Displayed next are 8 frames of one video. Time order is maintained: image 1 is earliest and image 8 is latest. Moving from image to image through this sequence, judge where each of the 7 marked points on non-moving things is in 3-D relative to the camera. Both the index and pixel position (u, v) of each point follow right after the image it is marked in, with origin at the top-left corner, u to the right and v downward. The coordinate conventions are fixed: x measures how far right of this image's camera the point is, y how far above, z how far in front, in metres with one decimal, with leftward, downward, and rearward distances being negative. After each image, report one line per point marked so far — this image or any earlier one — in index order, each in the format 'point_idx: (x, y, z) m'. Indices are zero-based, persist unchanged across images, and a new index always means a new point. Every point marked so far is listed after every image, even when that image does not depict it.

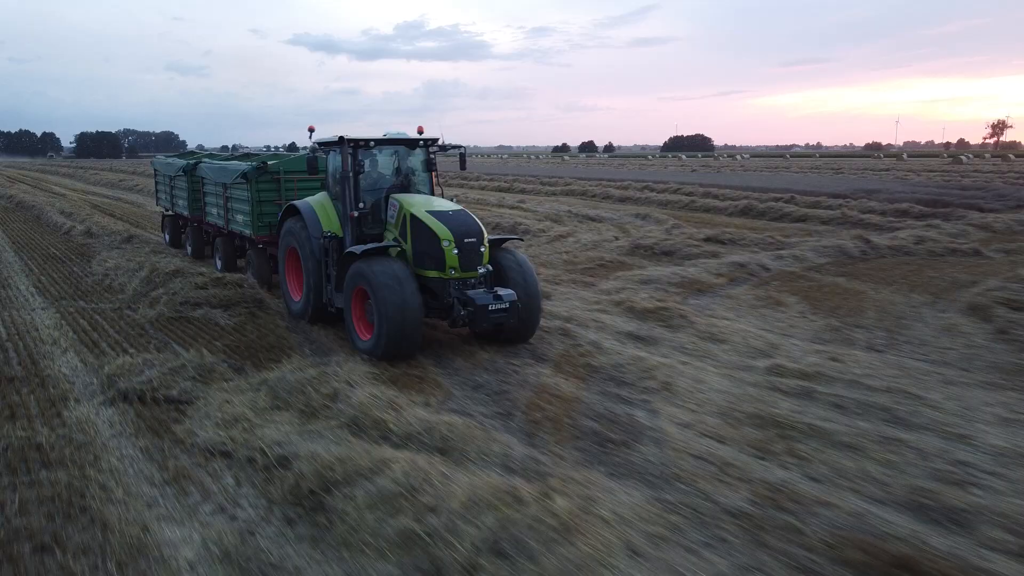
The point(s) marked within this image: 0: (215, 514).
0: (-1.7, -1.3, +4.3) m
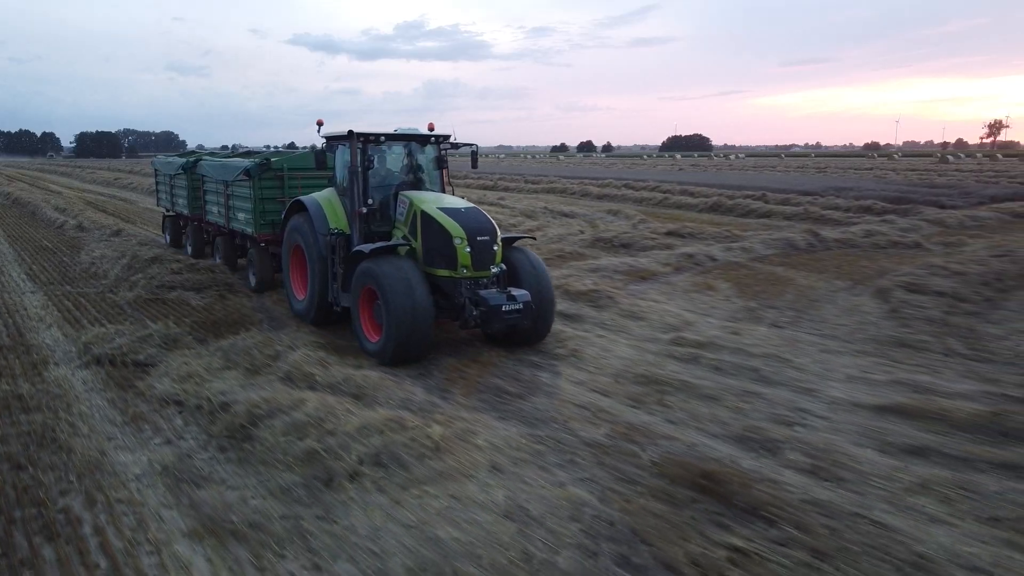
0: (-2.4, -1.1, +5.3) m
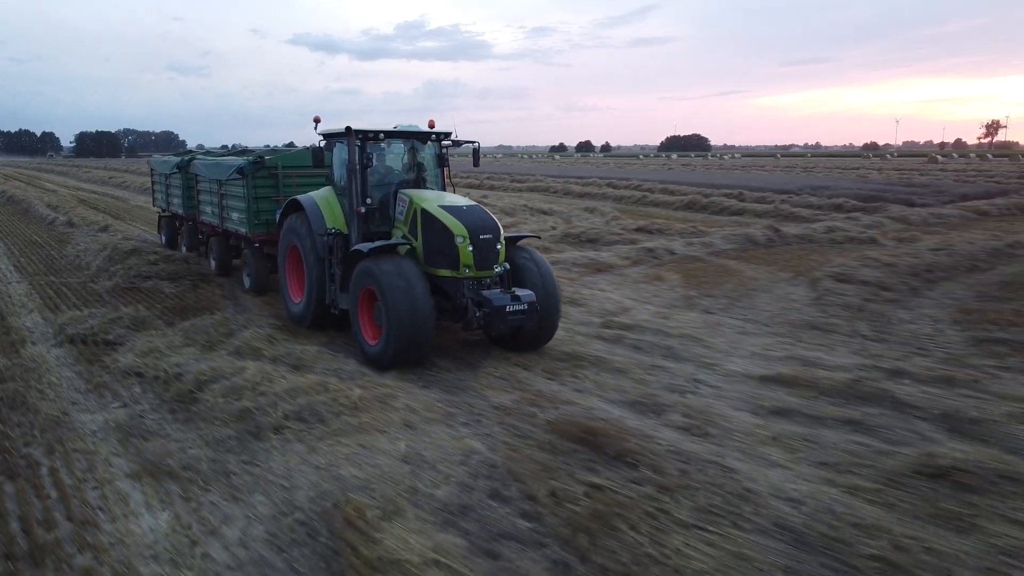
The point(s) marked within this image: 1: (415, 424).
0: (-3.1, -0.9, +6.0) m
1: (-0.7, -1.0, +5.5) m
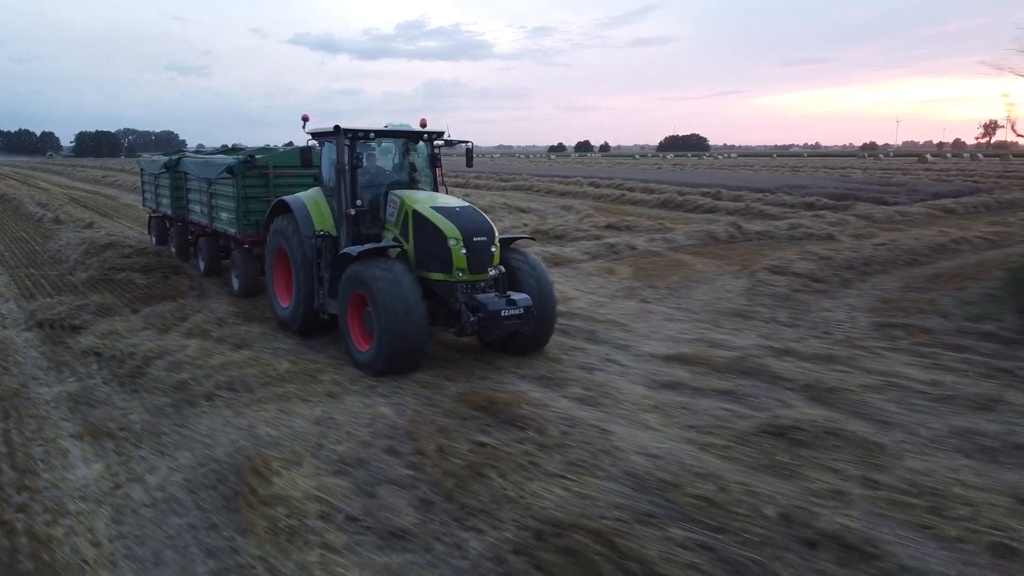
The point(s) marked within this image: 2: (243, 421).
0: (-3.8, -0.8, +6.6) m
1: (-1.4, -0.8, +6.1) m
2: (-1.9, -1.0, +5.4) m
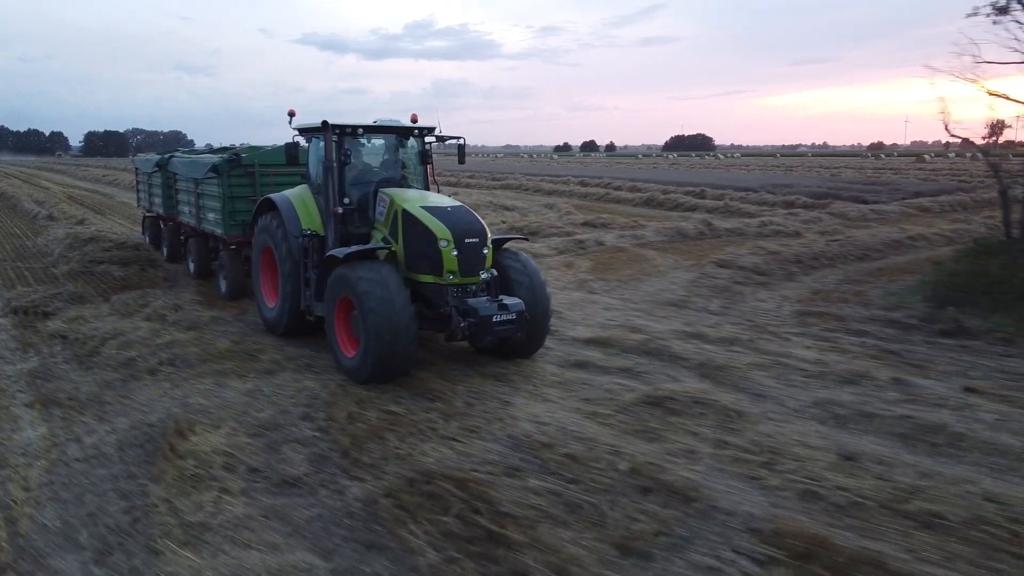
0: (-4.5, -0.7, +7.2) m
1: (-2.1, -0.7, +6.7) m
2: (-2.7, -0.8, +6.0) m
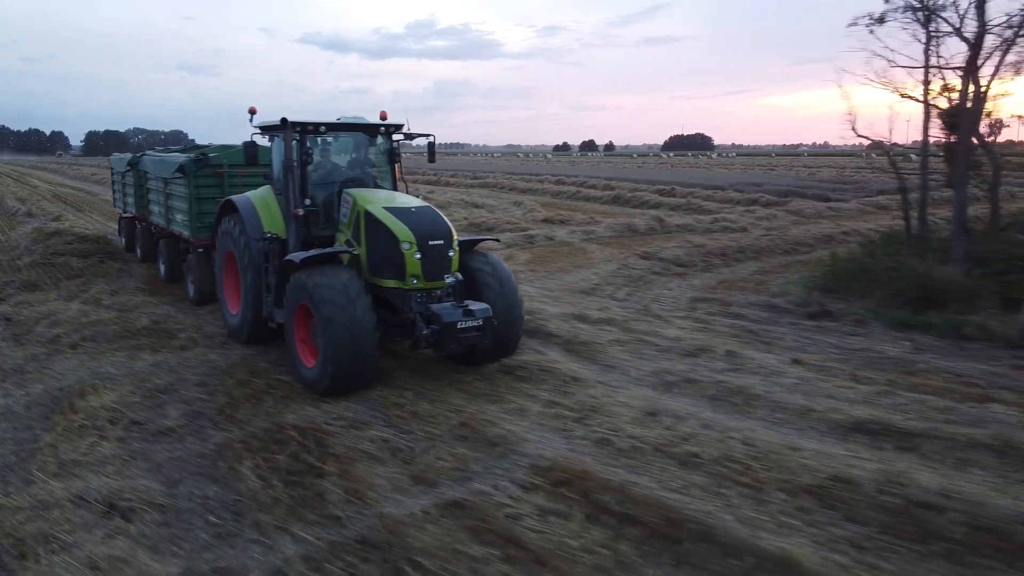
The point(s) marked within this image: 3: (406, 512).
0: (-5.6, -0.5, +7.9) m
1: (-3.2, -0.6, +7.5) m
2: (-3.8, -0.7, +6.8) m
3: (-0.6, -1.2, +4.0) m
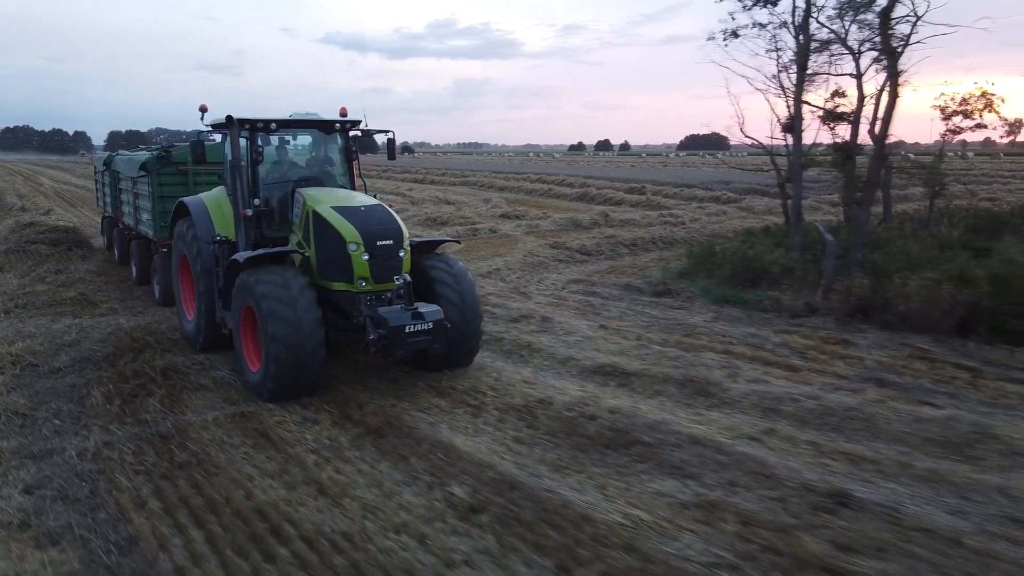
0: (-7.2, -0.2, +9.4) m
1: (-4.8, -0.3, +8.8) m
2: (-5.3, -0.4, +8.2) m
3: (-2.2, -0.9, +5.3) m
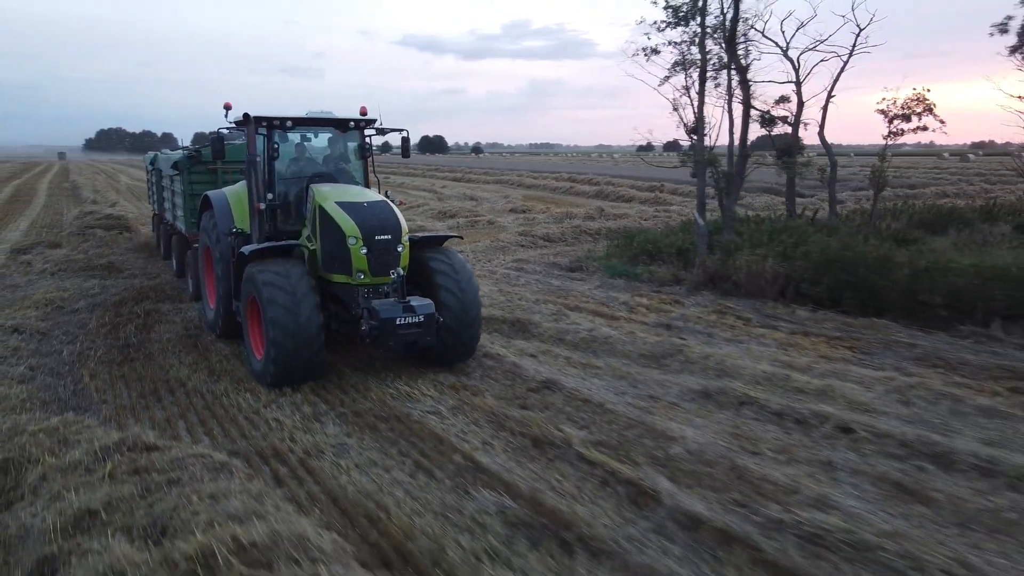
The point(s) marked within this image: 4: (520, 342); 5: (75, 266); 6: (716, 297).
0: (-8.1, +0.3, +12.0) m
1: (-5.8, +0.2, +11.3) m
2: (-6.4, +0.1, +10.7) m
3: (-3.5, -0.5, +7.5) m
4: (+0.1, -0.5, +7.2) m
5: (-6.6, +0.4, +11.5) m
6: (+2.5, -0.1, +9.1) m
